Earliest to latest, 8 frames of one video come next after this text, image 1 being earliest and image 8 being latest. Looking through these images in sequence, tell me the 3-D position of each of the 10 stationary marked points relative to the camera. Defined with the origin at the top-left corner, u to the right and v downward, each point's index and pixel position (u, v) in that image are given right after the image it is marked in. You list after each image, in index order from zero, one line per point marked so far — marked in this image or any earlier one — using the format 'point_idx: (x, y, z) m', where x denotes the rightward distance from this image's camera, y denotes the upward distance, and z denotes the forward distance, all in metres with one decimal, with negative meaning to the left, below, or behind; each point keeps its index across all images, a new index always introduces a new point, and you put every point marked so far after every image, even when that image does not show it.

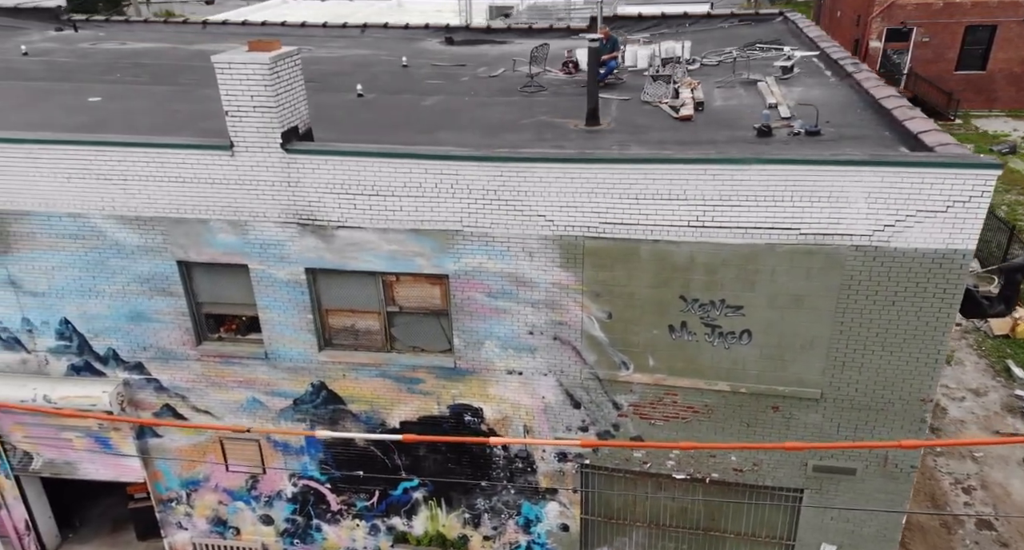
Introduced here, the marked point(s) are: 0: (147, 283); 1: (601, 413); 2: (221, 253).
0: (-5.1, -0.1, +11.6) m
1: (+1.2, -1.9, +11.4) m
2: (-4.0, +0.3, +11.1) m
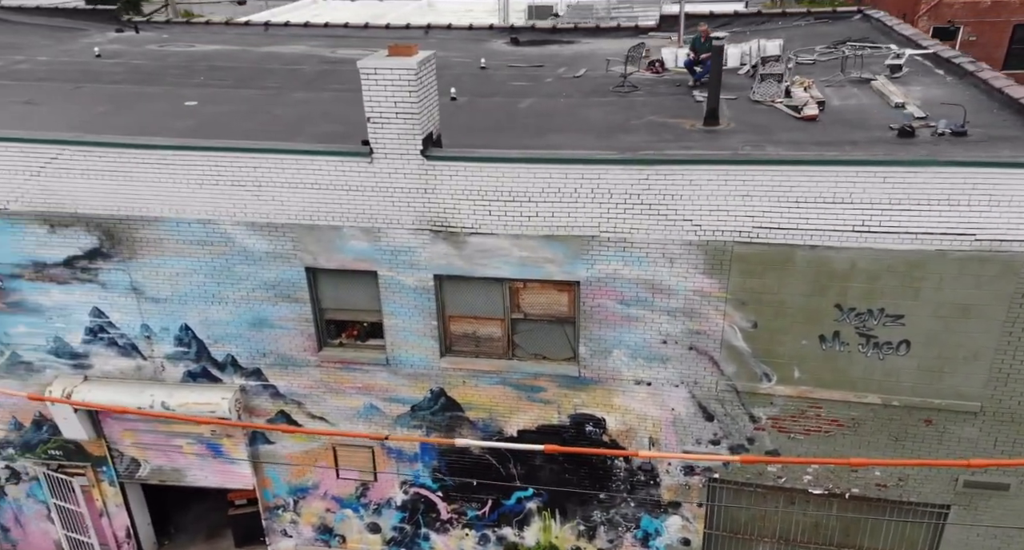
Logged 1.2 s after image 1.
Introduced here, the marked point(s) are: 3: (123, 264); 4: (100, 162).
0: (-3.3, -0.2, +11.4) m
1: (+3.0, -2.0, +11.0) m
2: (-2.2, +0.2, +10.9) m
3: (-5.3, +0.1, +11.4) m
4: (-5.2, +1.4, +10.8) m
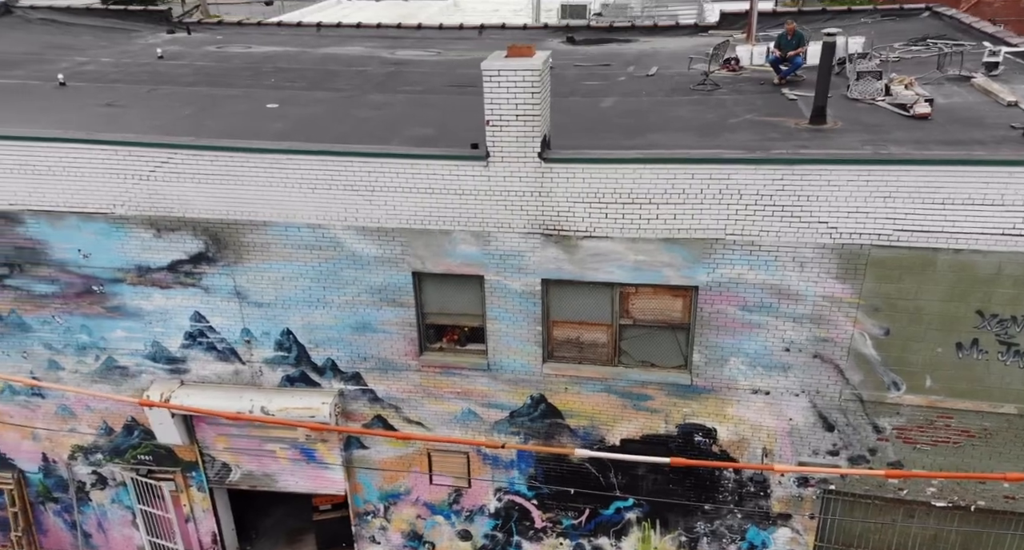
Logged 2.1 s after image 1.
0: (-1.8, -0.3, +11.2) m
1: (+4.4, -2.1, +10.6) m
2: (-0.7, +0.1, +10.6) m
3: (-3.9, +0.1, +11.3) m
4: (-3.7, +1.4, +10.6) m
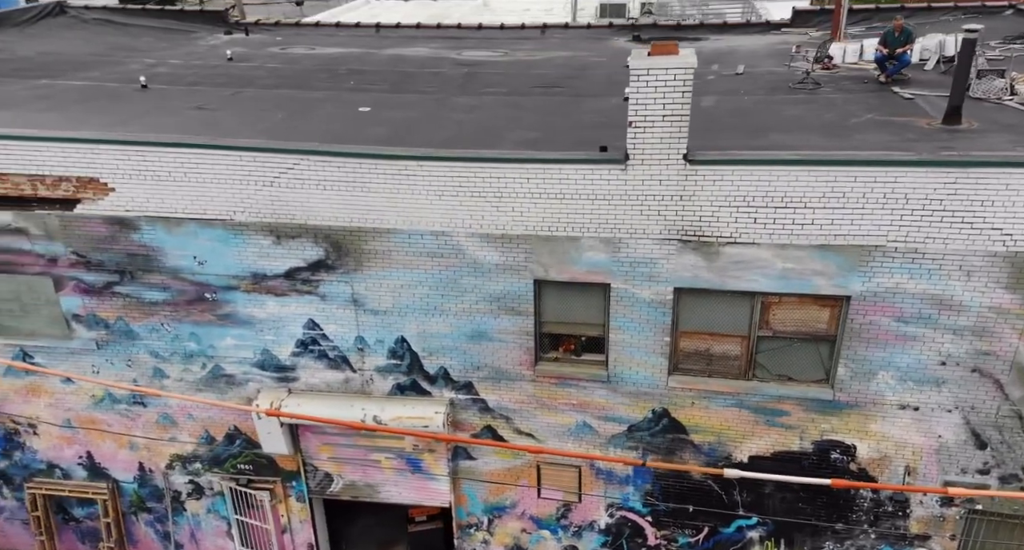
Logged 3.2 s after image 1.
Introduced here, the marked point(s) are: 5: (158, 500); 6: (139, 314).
0: (-0.2, -0.4, +10.8) m
1: (+6.1, -2.2, +10.0) m
2: (+0.9, 0.0, +10.2) m
3: (-2.2, 0.0, +11.0) m
4: (-2.1, +1.3, +10.3) m
5: (-6.0, -3.8, +14.1) m
6: (-5.3, -0.5, +11.8) m
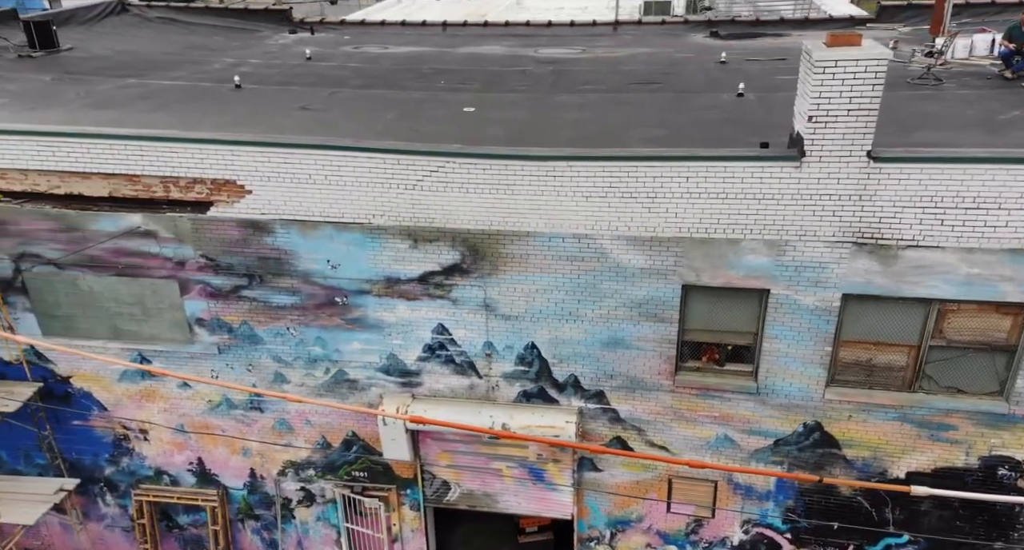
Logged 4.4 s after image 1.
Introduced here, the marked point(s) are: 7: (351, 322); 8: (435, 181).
0: (+1.6, -0.4, +10.3) m
1: (+7.8, -2.2, +9.3) m
2: (+2.7, 0.0, +9.7) m
3: (-0.4, -0.1, +10.6) m
4: (-0.3, +1.2, +9.9) m
5: (-4.1, -3.9, +13.8) m
6: (-3.4, -0.6, +11.5) m
7: (-2.2, -0.6, +11.3) m
8: (-0.9, +1.2, +10.0) m
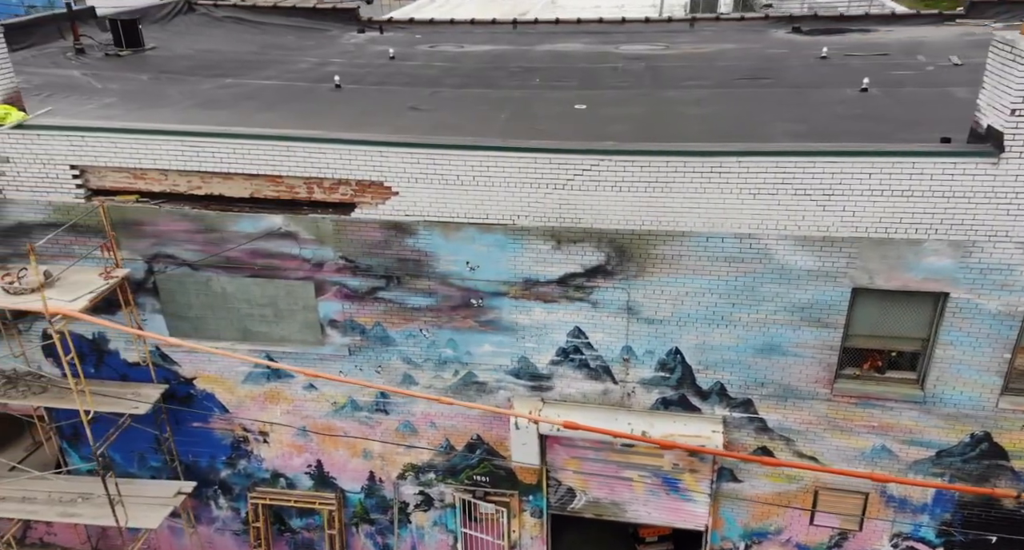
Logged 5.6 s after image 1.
0: (+3.5, -0.4, +9.9) m
1: (+9.6, -2.3, +8.7) m
2: (+4.5, 0.0, +9.2) m
3: (+1.5, -0.1, +10.2) m
4: (+1.5, +1.2, +9.5) m
5: (-2.1, -3.9, +13.6) m
6: (-1.5, -0.6, +11.2) m
7: (-0.3, -0.7, +11.0) m
8: (+0.9, +1.1, +9.7) m
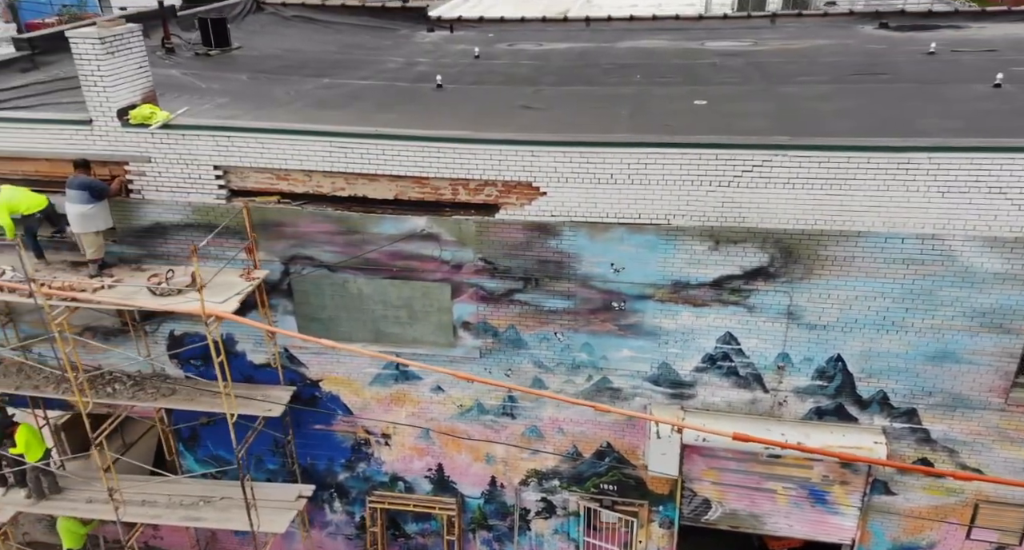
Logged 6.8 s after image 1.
0: (+5.3, -0.5, +9.5) m
1: (+11.4, -2.3, +8.0) m
2: (+6.3, -0.1, +8.7) m
3: (+3.3, -0.1, +9.8) m
4: (+3.4, +1.2, +9.1) m
5: (-0.2, -3.9, +13.3) m
6: (+0.4, -0.6, +10.9) m
7: (+1.5, -0.7, +10.6) m
8: (+2.7, +1.1, +9.3) m
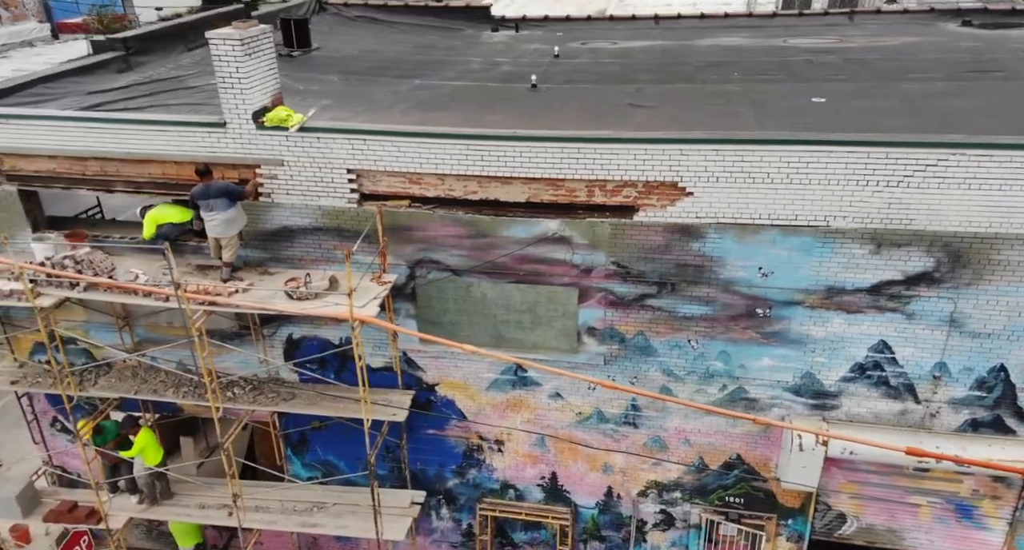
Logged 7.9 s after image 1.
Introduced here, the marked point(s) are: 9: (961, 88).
0: (+7.0, -0.5, +8.9) m
1: (+13.0, -2.4, +7.2) m
2: (+8.0, -0.2, +8.1) m
3: (+5.0, -0.2, +9.4) m
4: (+5.0, +1.1, +8.7) m
5: (+1.7, -4.0, +13.0) m
6: (+2.1, -0.7, +10.6) m
7: (+3.3, -0.8, +10.3) m
8: (+4.4, +1.0, +8.9) m
9: (+7.6, +3.2, +14.1) m
